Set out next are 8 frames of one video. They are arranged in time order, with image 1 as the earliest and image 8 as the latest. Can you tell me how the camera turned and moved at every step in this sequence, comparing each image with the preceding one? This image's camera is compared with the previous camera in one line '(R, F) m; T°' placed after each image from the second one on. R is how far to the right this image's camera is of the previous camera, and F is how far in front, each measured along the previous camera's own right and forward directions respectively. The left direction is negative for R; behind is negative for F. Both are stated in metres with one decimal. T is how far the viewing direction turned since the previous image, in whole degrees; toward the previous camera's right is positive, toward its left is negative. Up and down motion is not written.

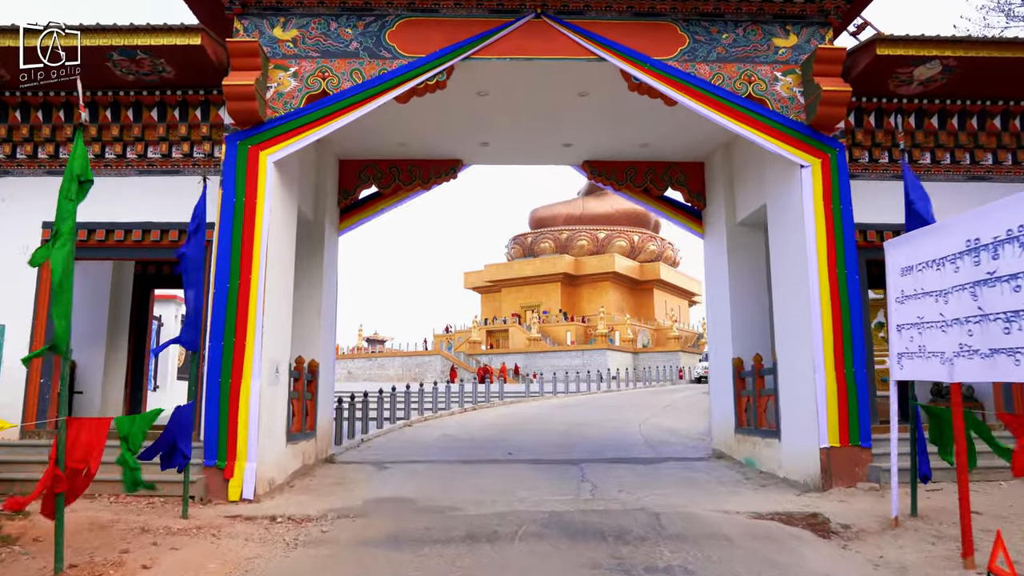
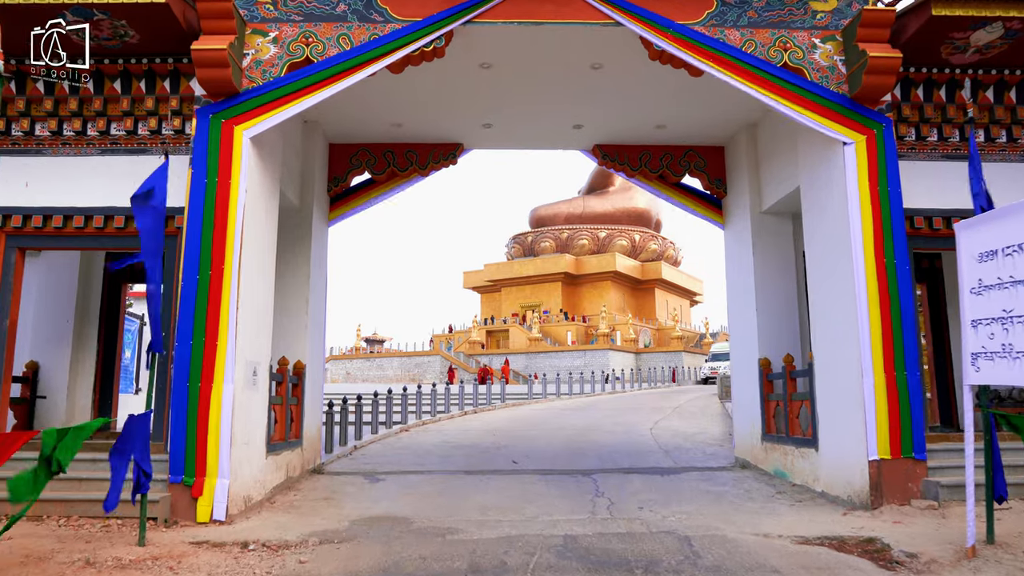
(-0.1, +0.8) m; 0°
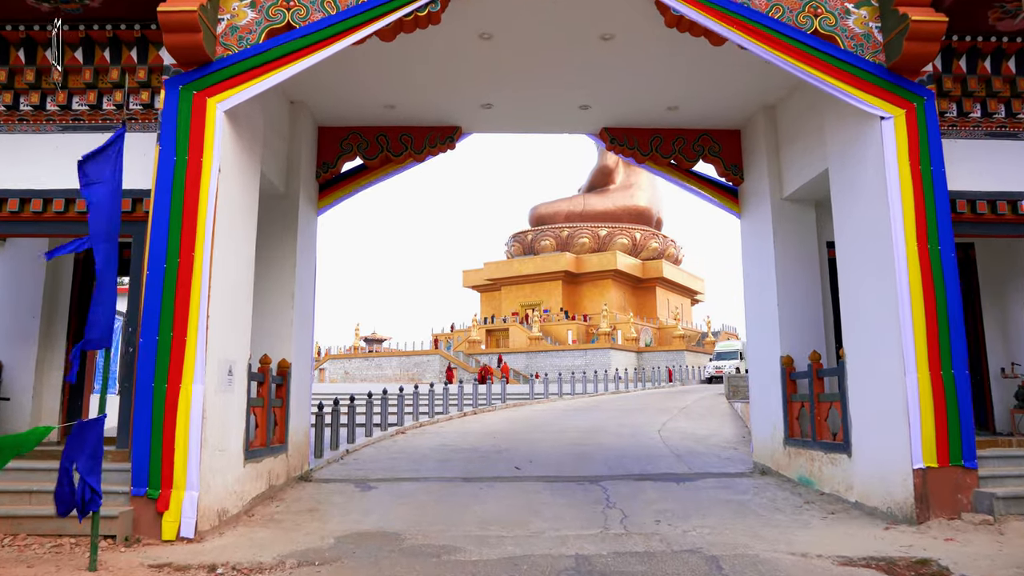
(0.0, +0.6) m; 0°
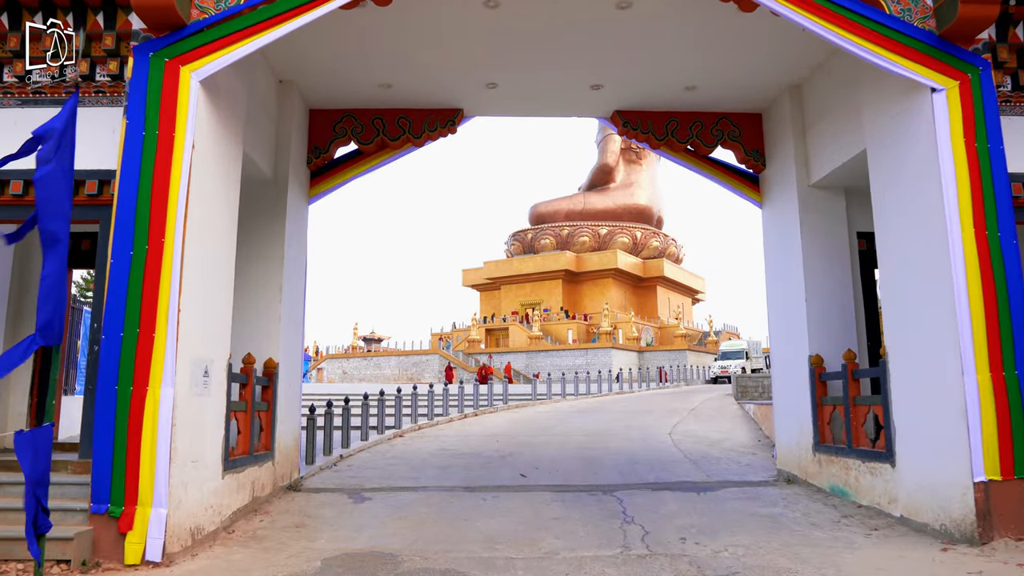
(-0.1, +0.6) m; 0°
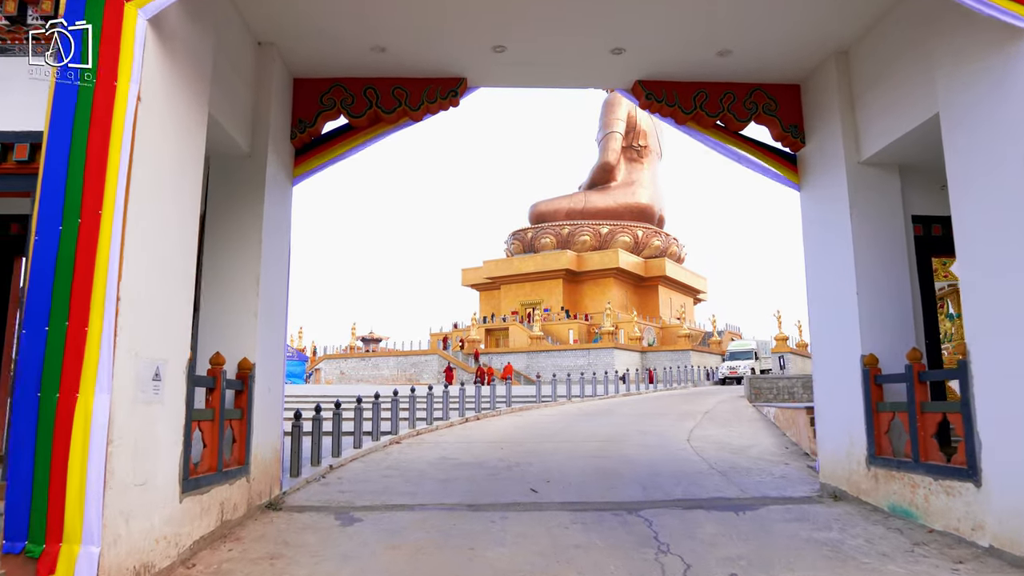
(-0.1, +0.9) m; 0°
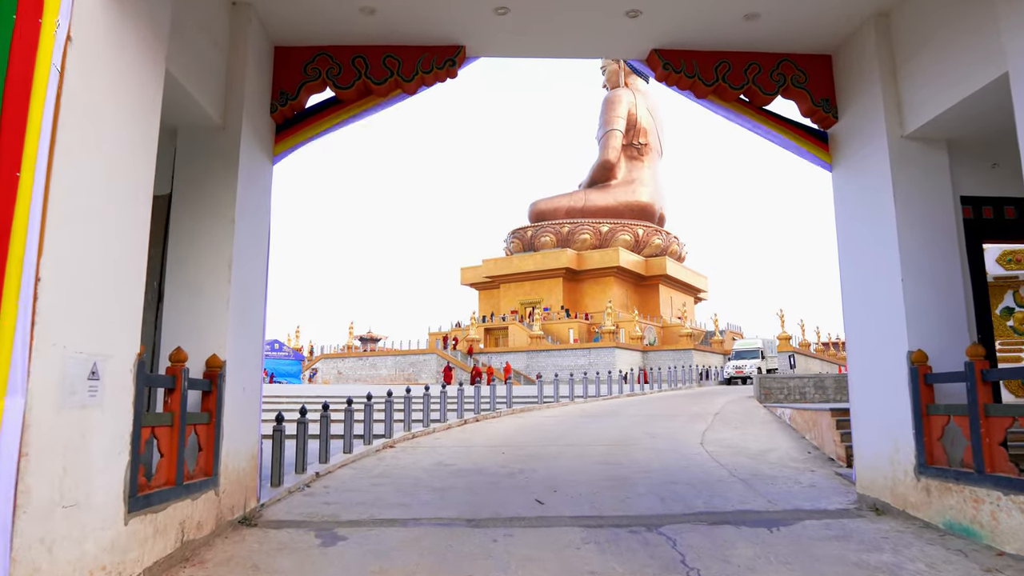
(0.0, +0.7) m; 0°
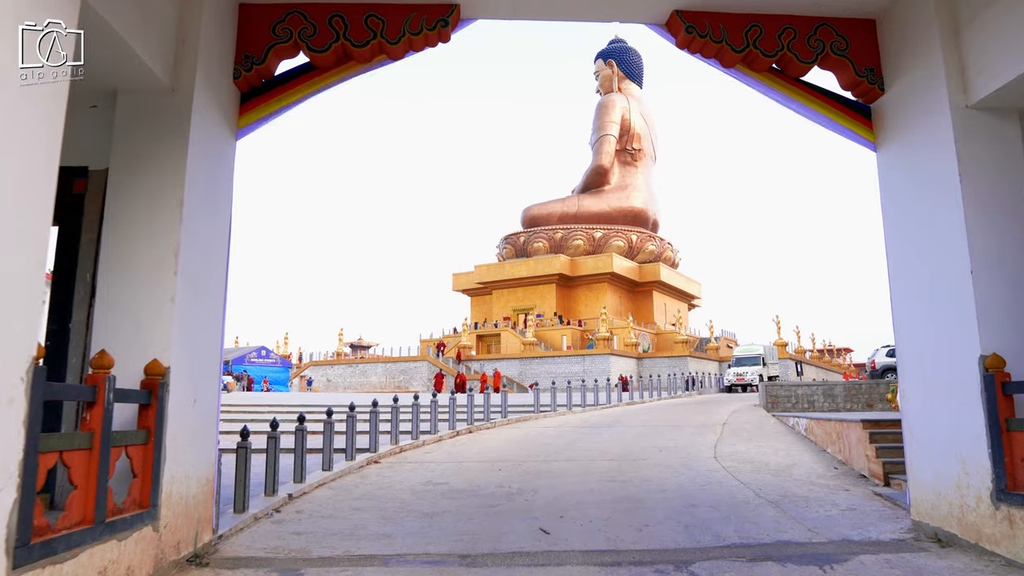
(-0.1, +0.9) m; +1°
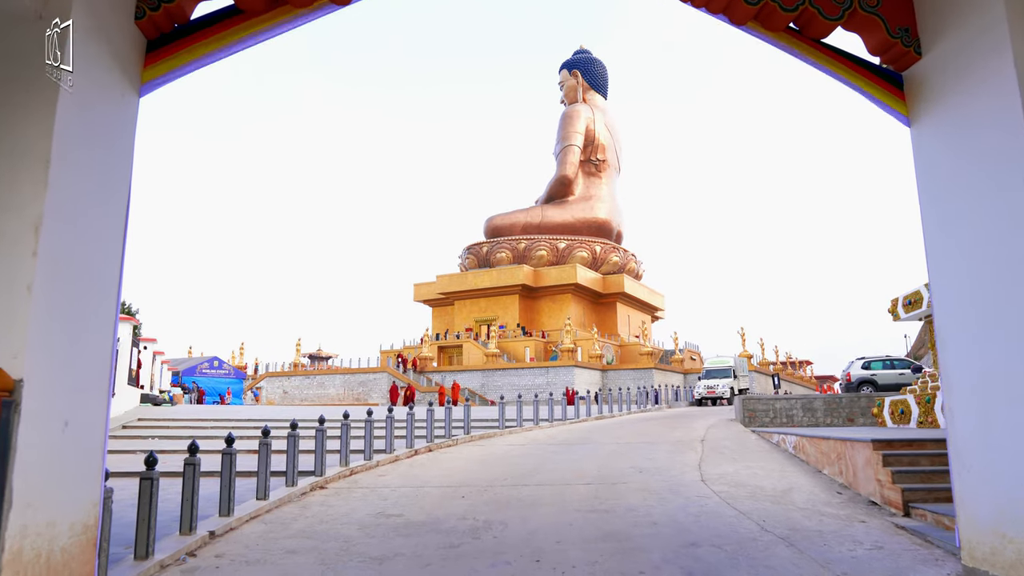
(0.0, +1.0) m; +3°
